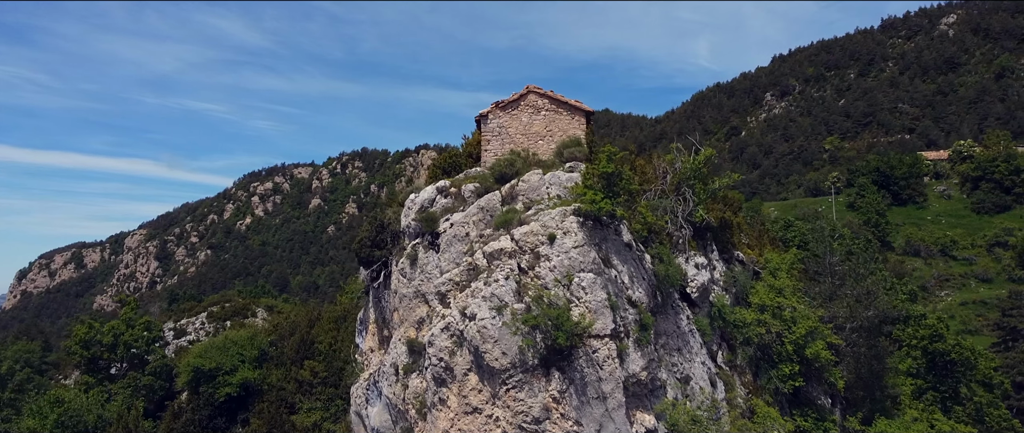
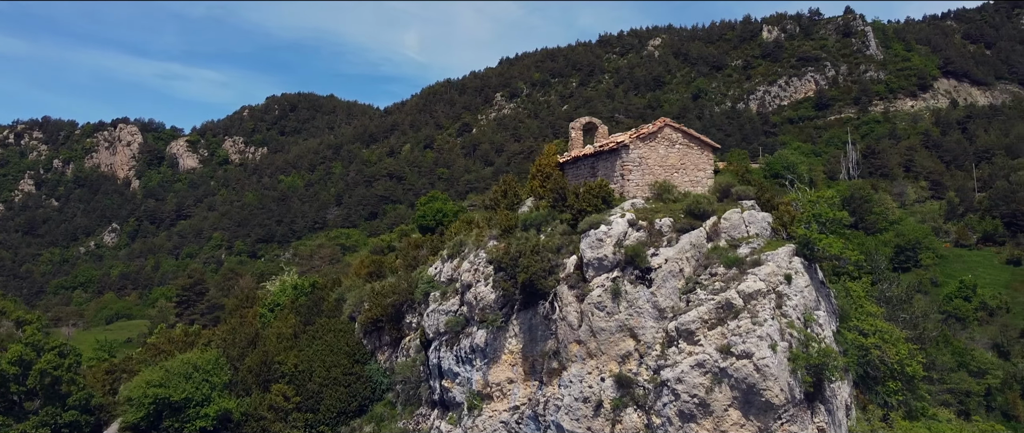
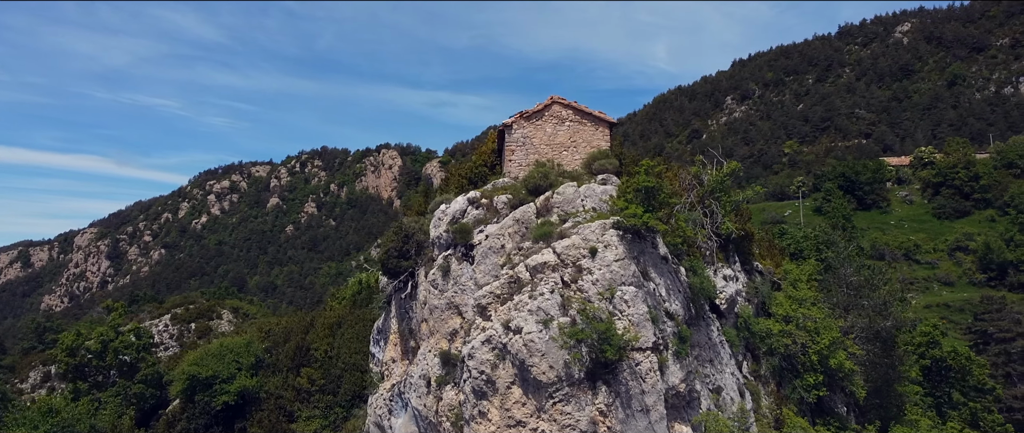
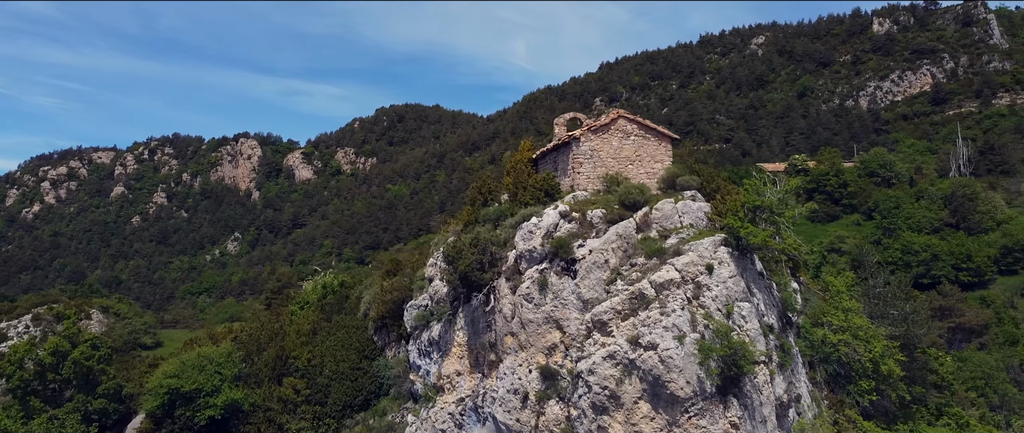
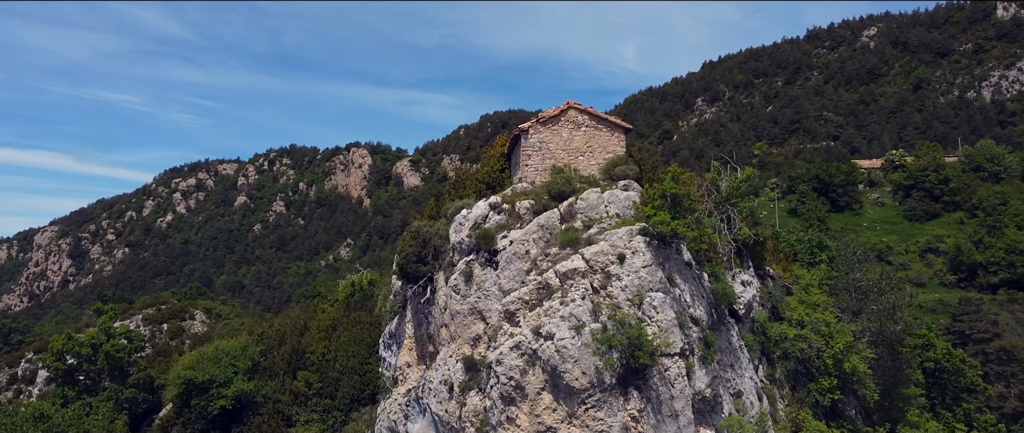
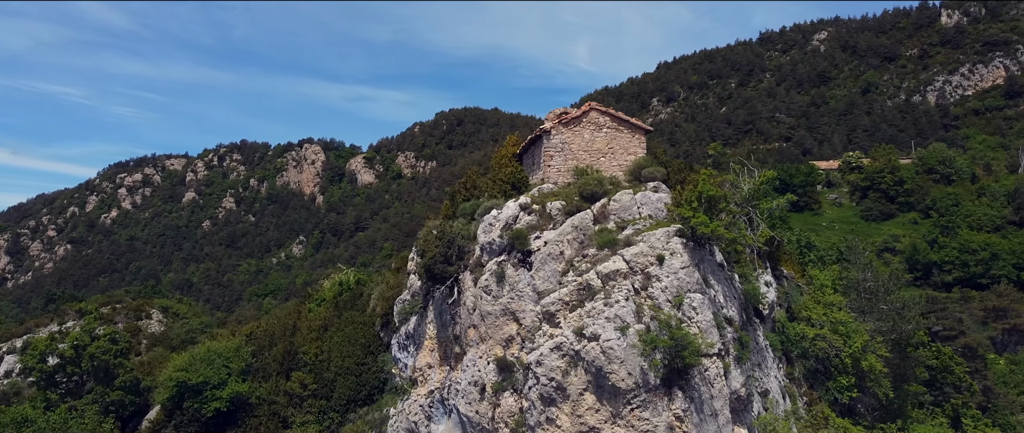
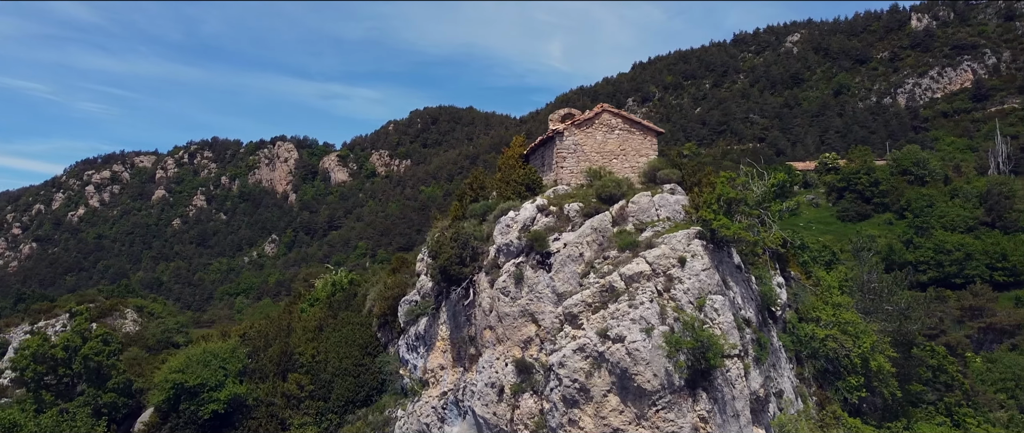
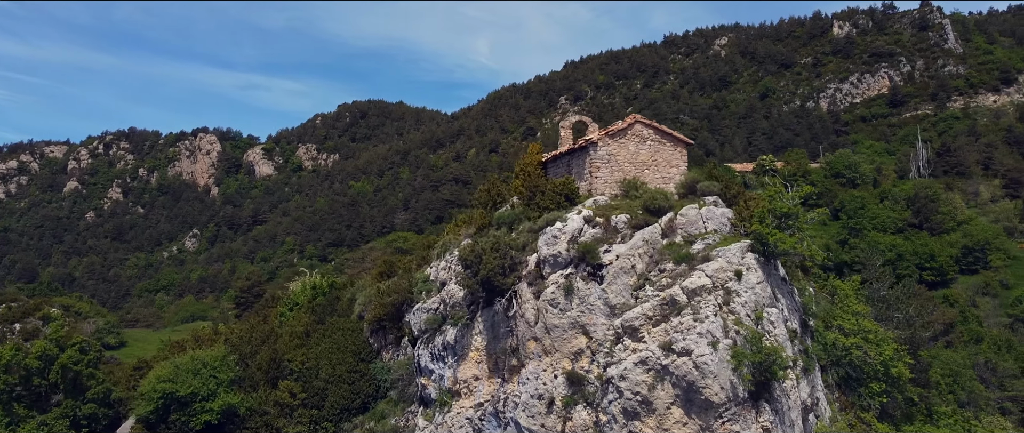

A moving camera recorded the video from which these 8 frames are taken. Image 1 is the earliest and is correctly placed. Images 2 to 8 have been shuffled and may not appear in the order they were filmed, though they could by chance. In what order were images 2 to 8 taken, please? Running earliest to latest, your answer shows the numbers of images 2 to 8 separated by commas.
3, 5, 6, 7, 4, 8, 2
